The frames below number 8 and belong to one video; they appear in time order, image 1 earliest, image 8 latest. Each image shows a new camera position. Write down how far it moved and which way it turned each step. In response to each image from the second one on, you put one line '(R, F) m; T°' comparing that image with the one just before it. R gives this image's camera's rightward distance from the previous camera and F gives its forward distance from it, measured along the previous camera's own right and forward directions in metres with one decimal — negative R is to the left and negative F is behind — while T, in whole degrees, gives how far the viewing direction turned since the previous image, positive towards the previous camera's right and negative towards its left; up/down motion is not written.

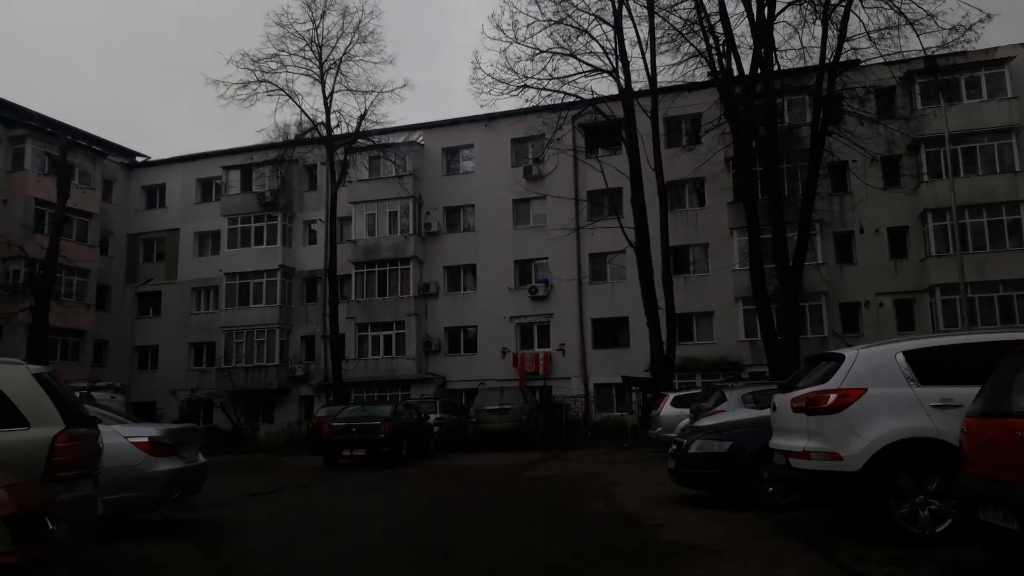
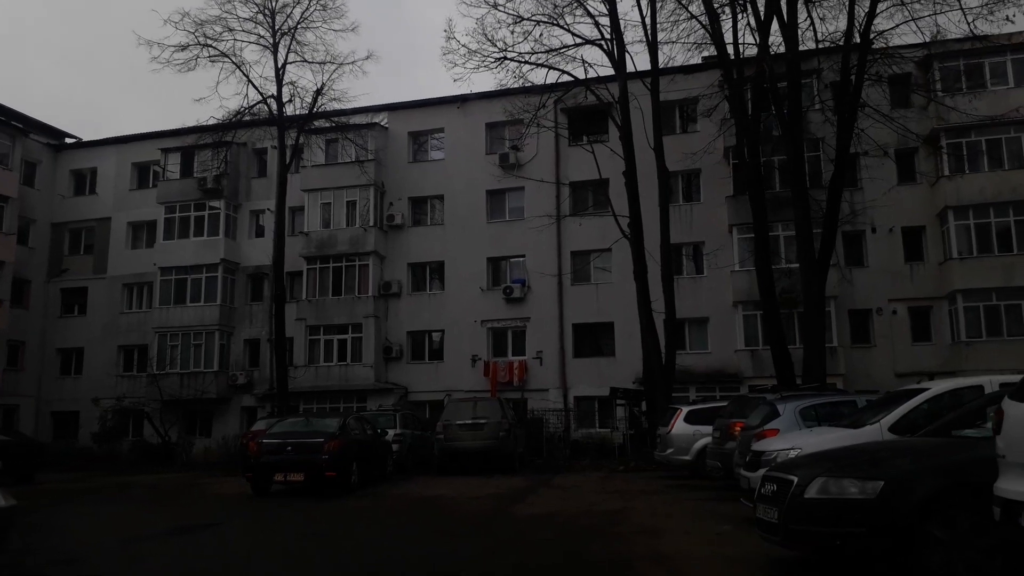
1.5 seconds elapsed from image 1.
(-0.3, +3.5) m; +3°
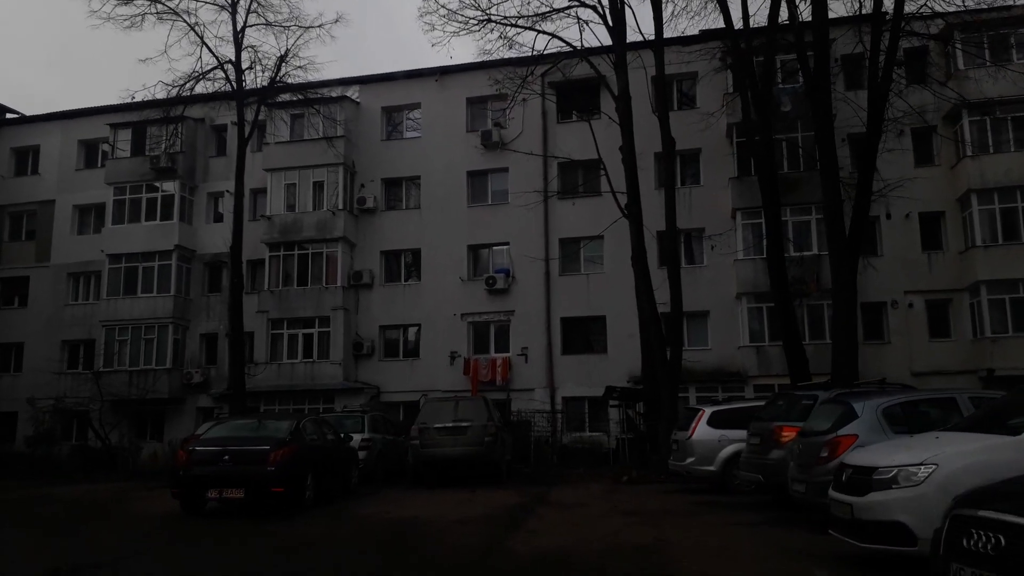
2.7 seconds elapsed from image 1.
(-0.2, +2.5) m; +2°
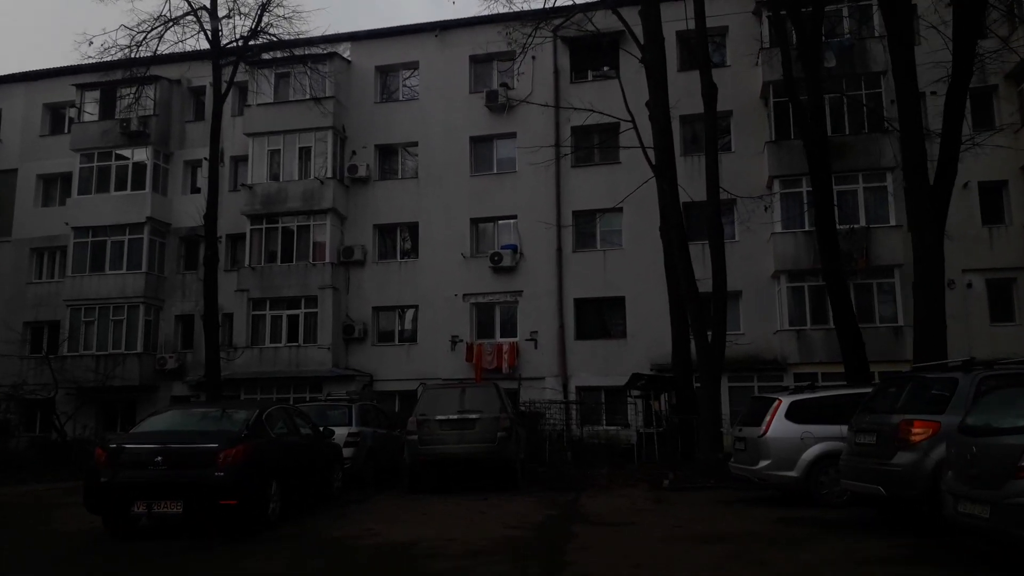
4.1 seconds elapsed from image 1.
(-0.4, +2.7) m; 0°
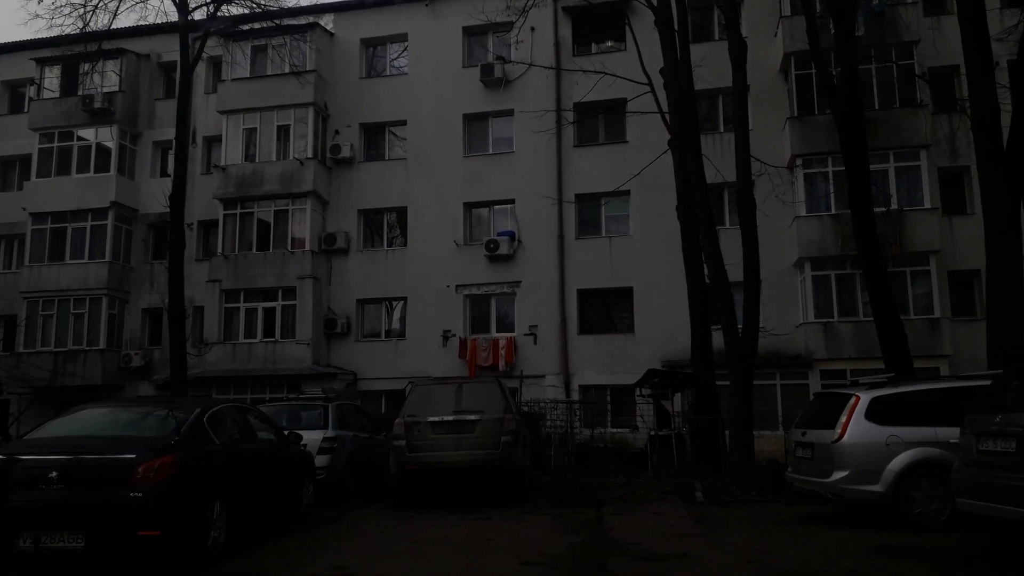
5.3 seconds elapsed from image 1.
(-0.2, +2.0) m; +1°
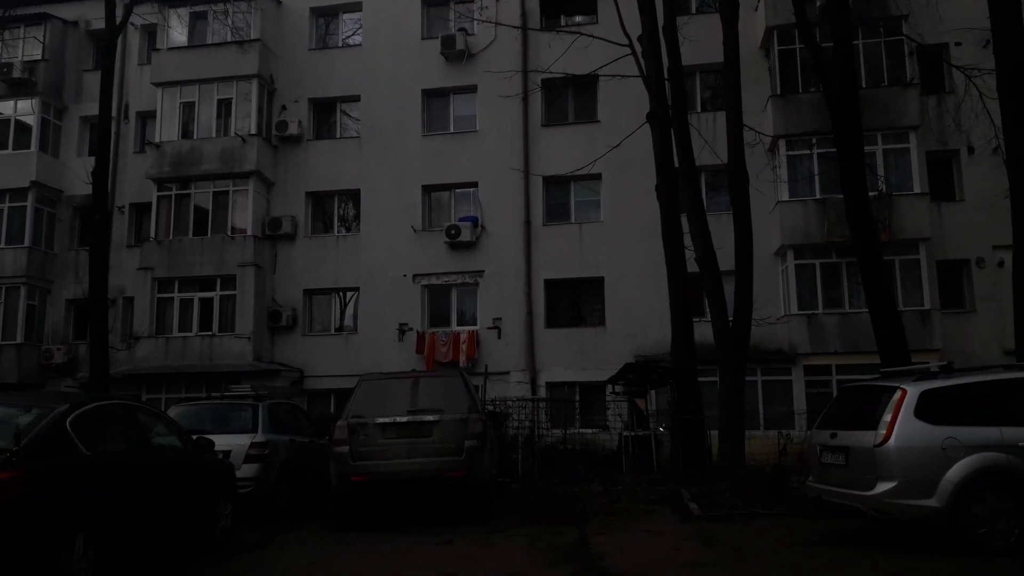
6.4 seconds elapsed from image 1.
(-0.1, +1.6) m; +3°
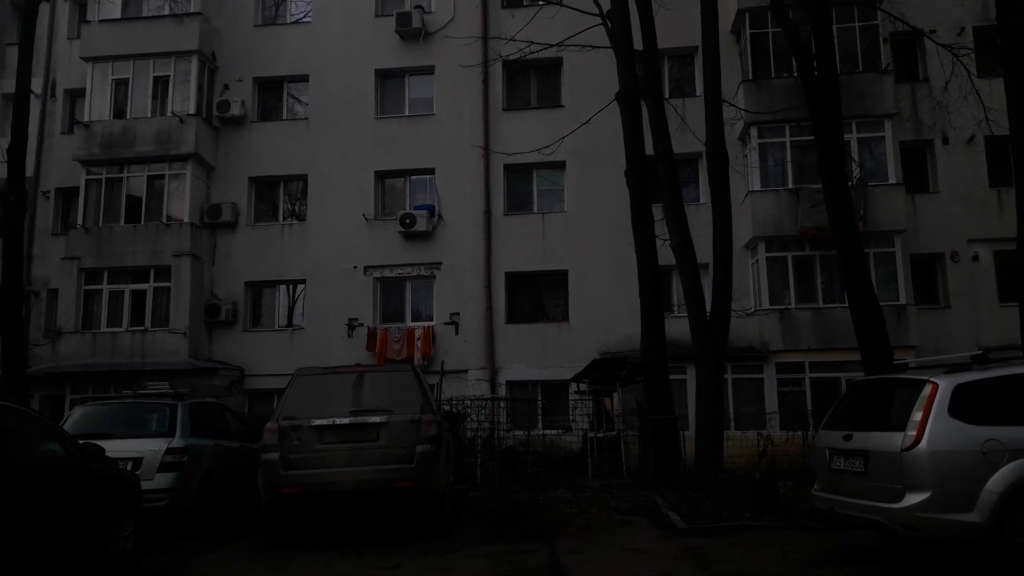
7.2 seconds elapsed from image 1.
(0.0, +1.1) m; +3°
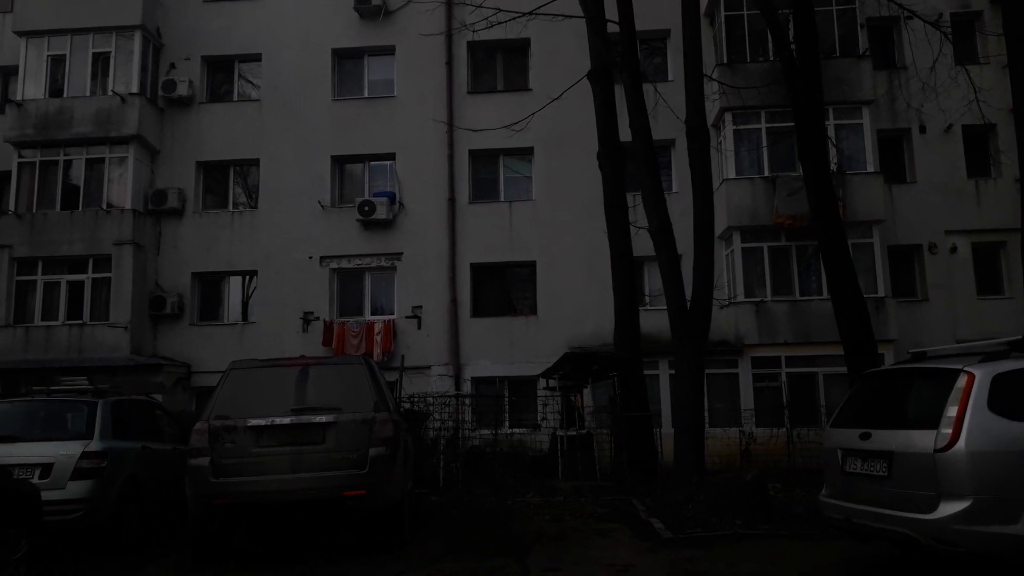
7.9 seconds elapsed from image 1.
(0.0, +0.9) m; +3°
